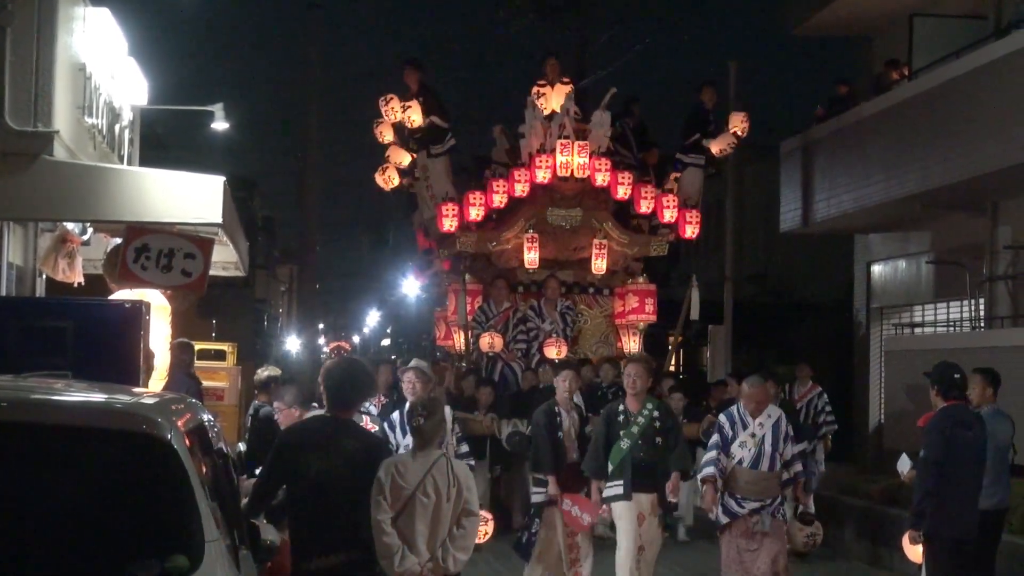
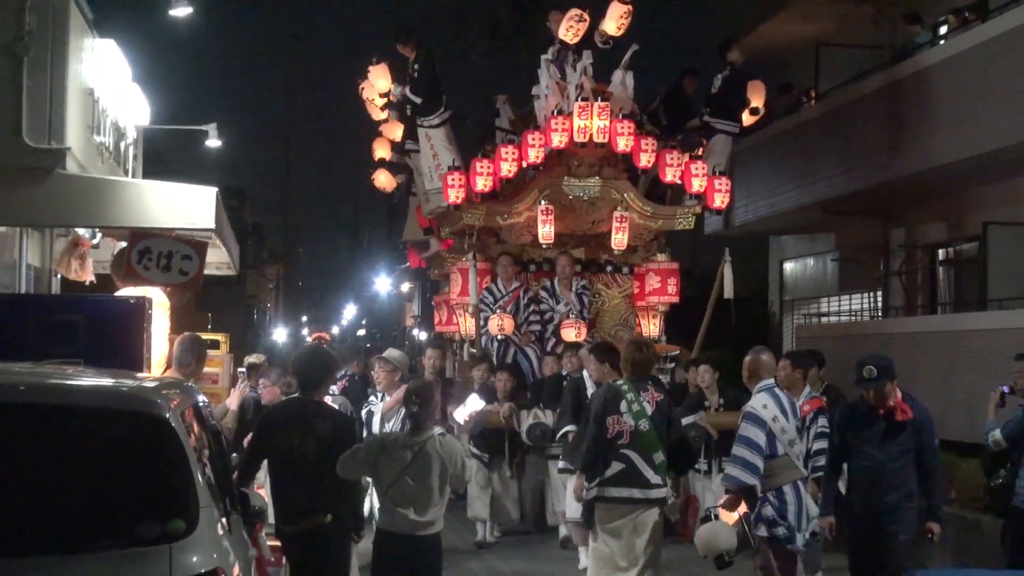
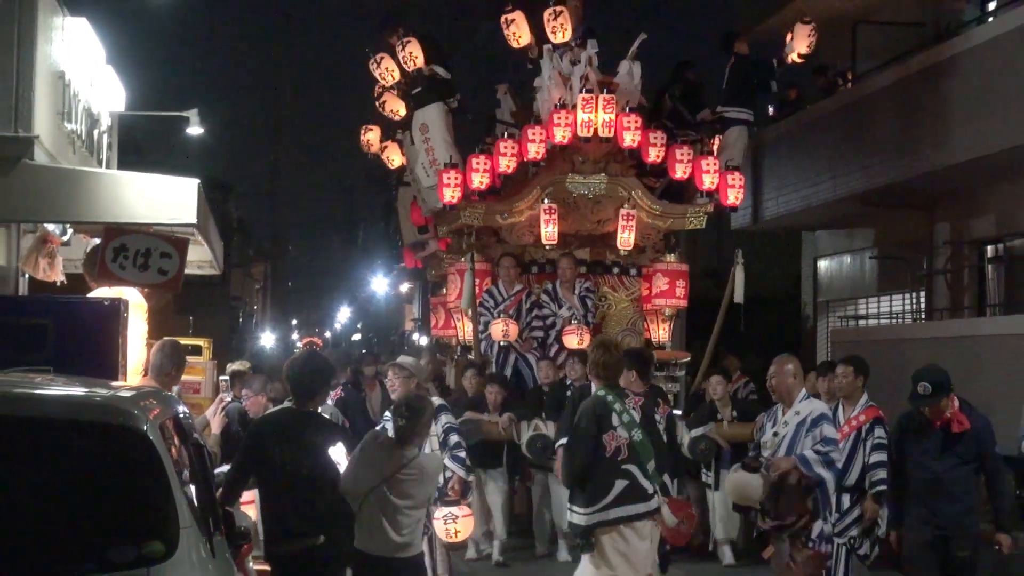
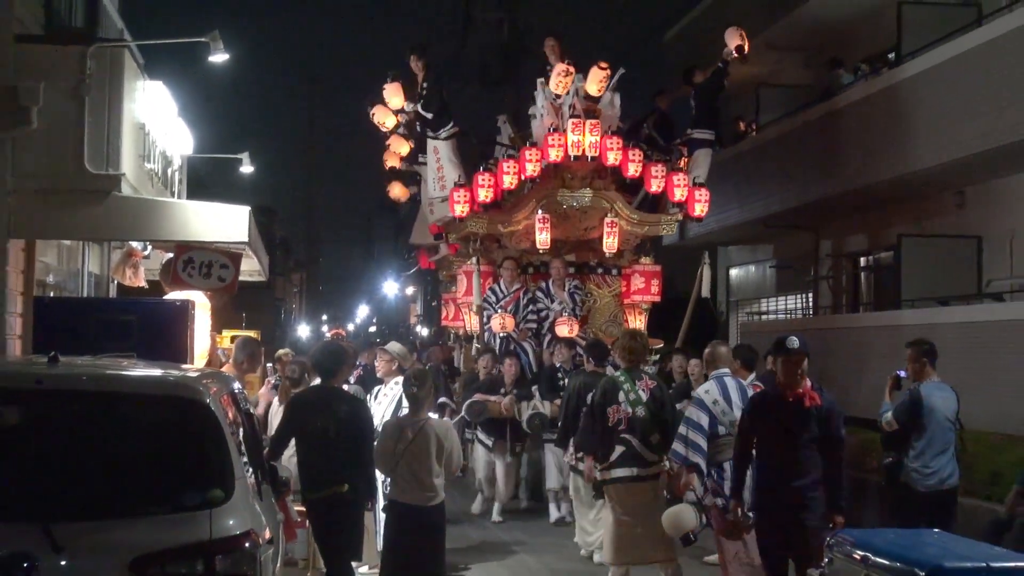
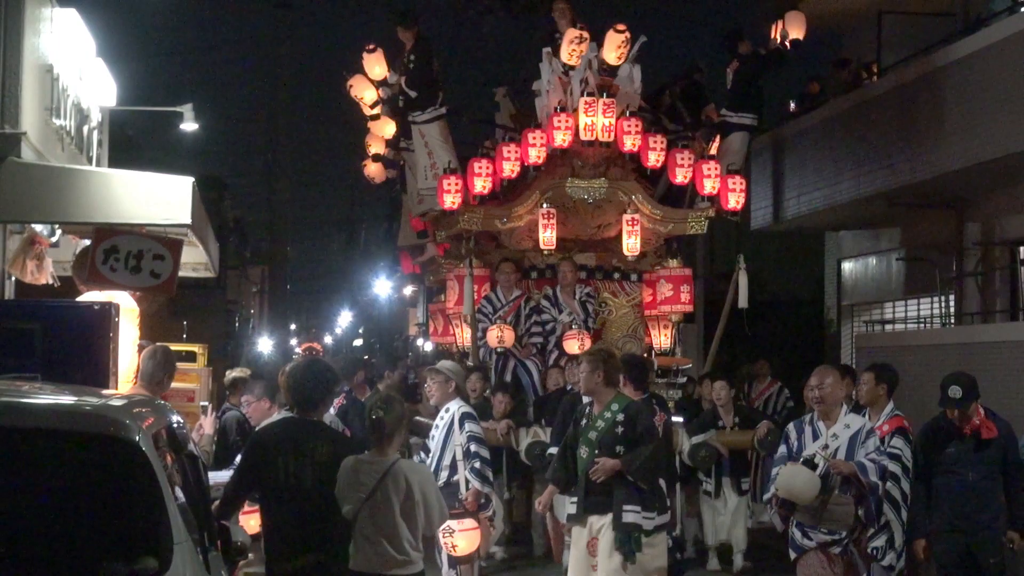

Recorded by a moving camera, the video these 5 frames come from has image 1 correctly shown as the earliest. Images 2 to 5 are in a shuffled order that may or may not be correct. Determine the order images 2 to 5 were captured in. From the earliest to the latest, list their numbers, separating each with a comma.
5, 3, 2, 4
